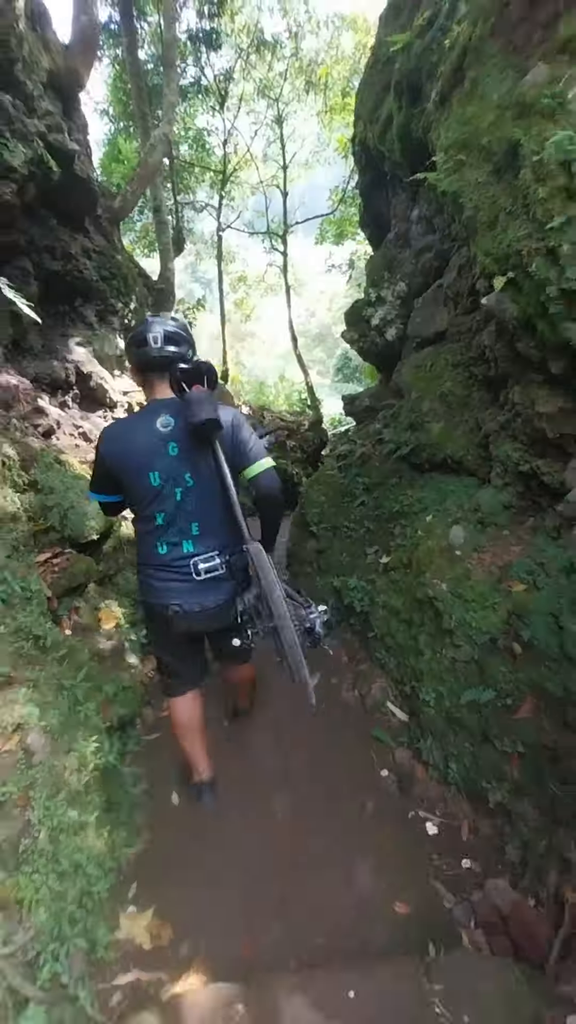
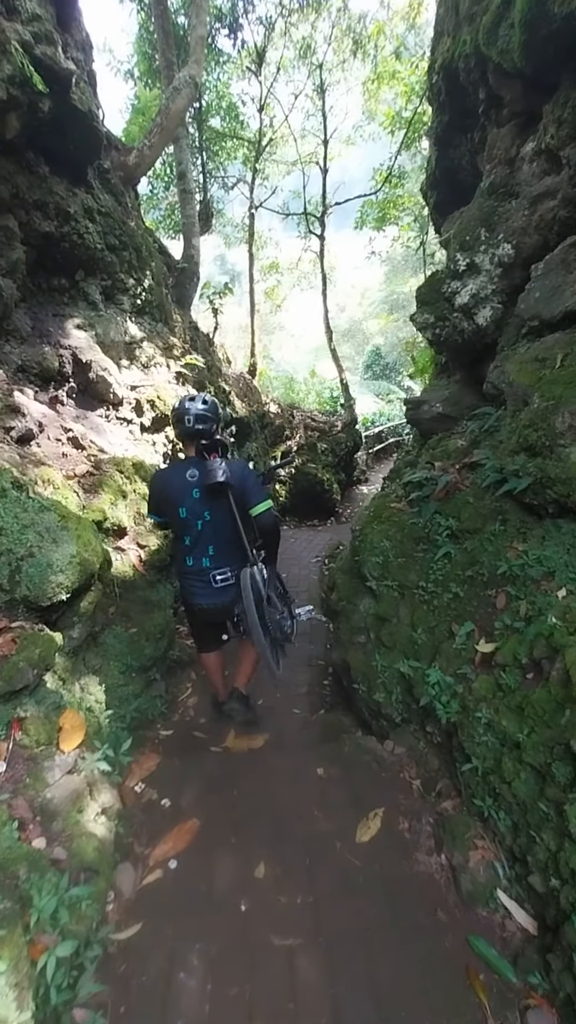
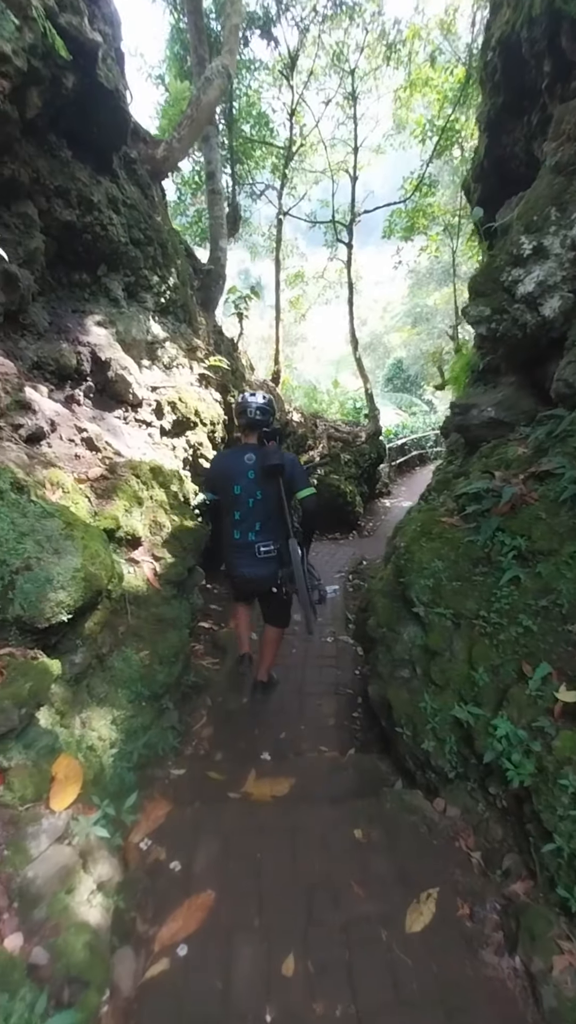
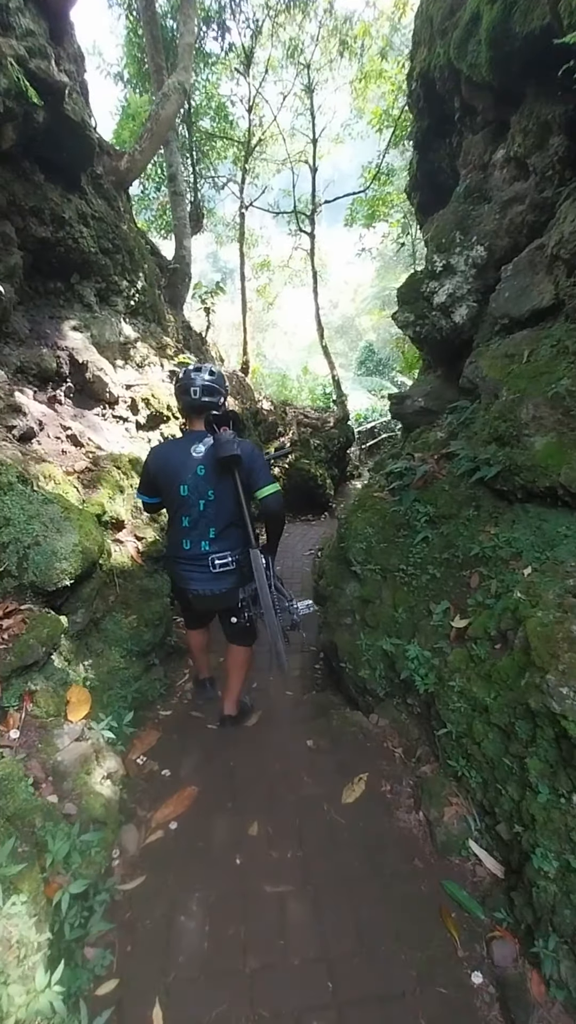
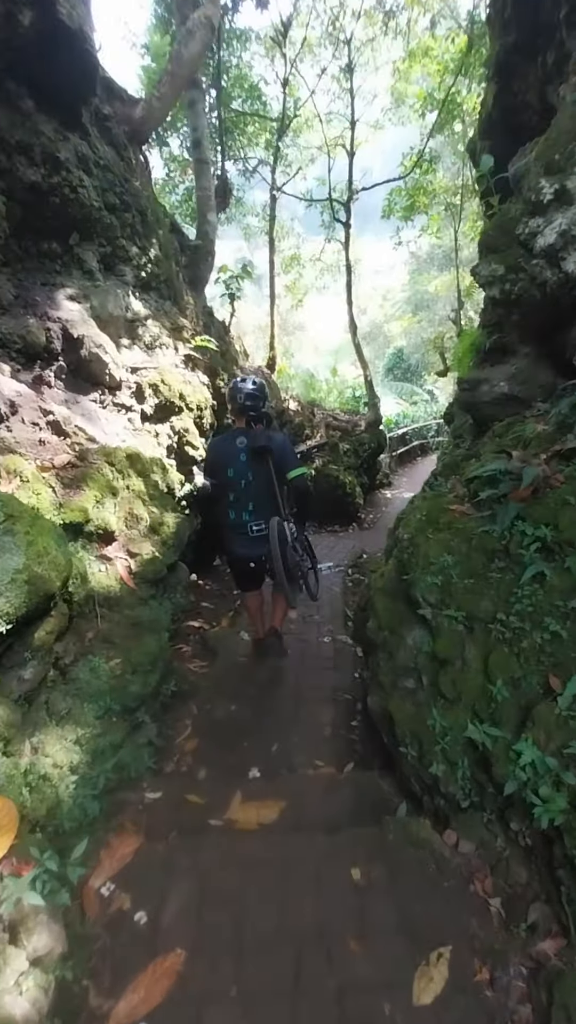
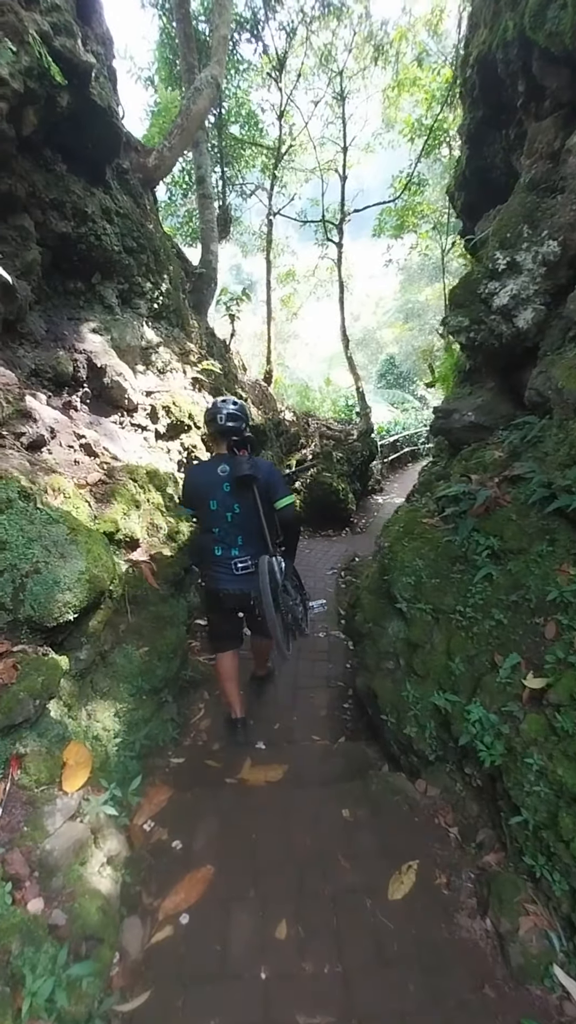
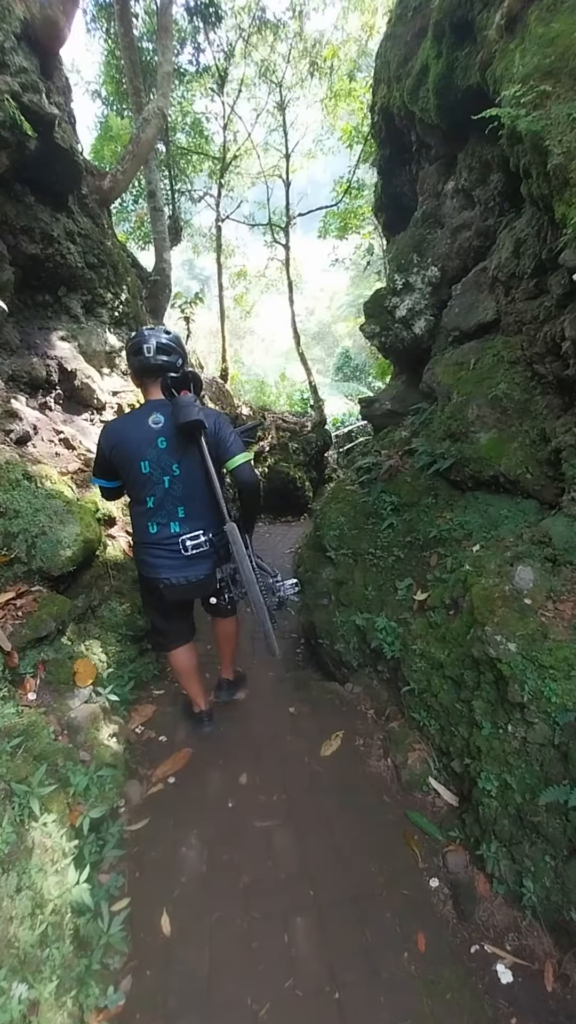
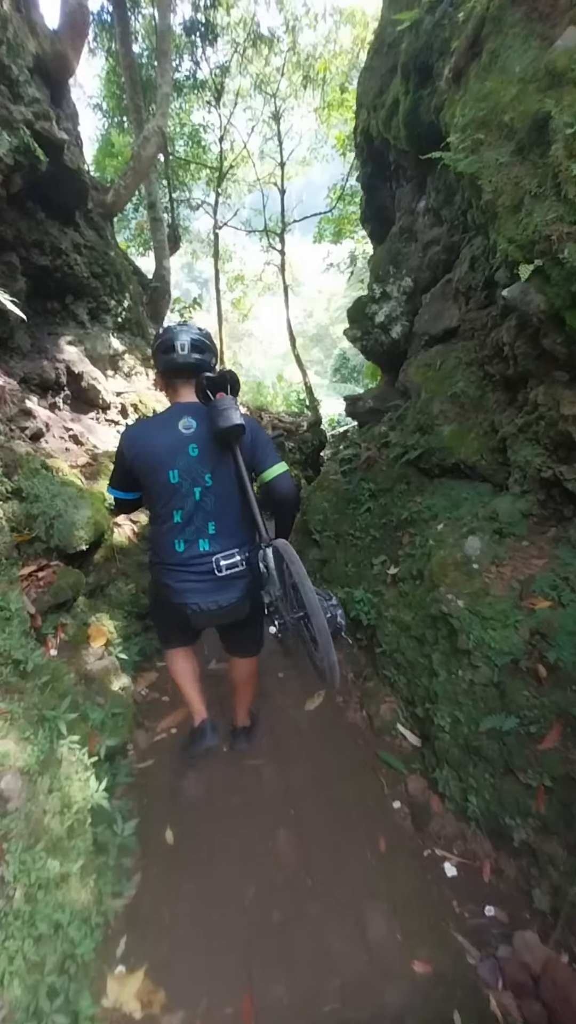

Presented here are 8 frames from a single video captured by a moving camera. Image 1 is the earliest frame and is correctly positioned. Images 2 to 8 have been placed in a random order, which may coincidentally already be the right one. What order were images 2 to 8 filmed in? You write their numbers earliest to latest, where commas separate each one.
8, 7, 4, 2, 6, 3, 5
